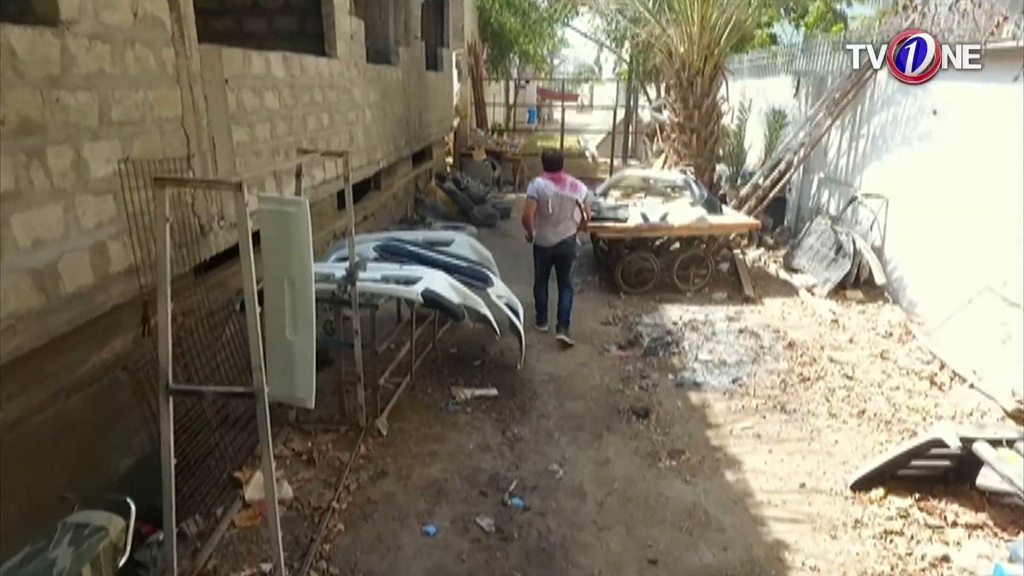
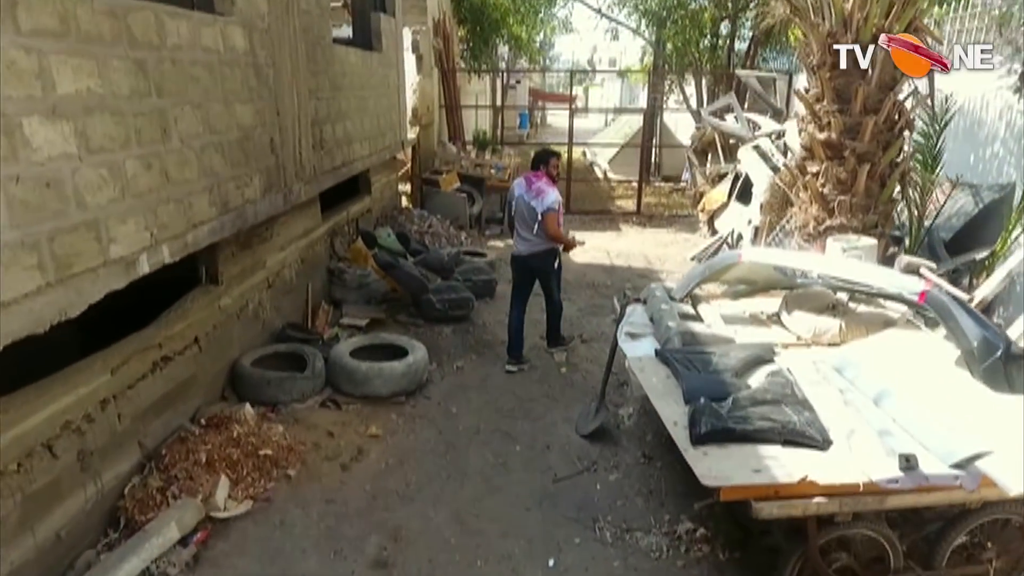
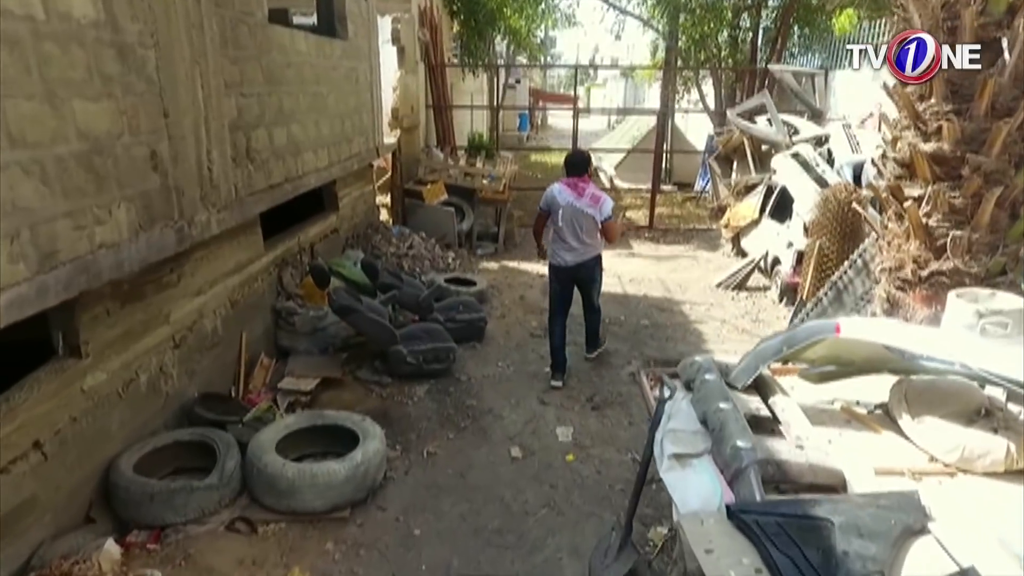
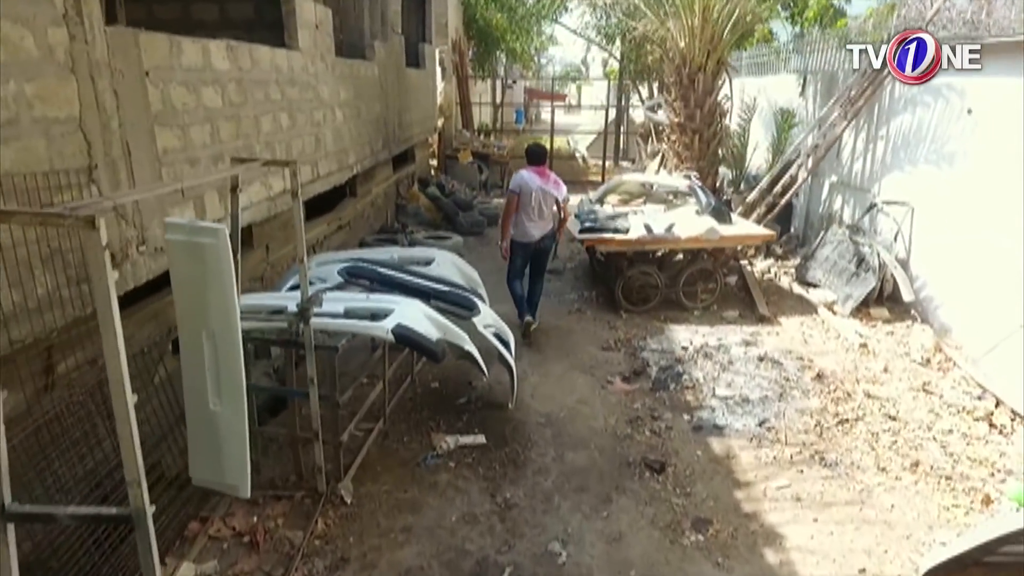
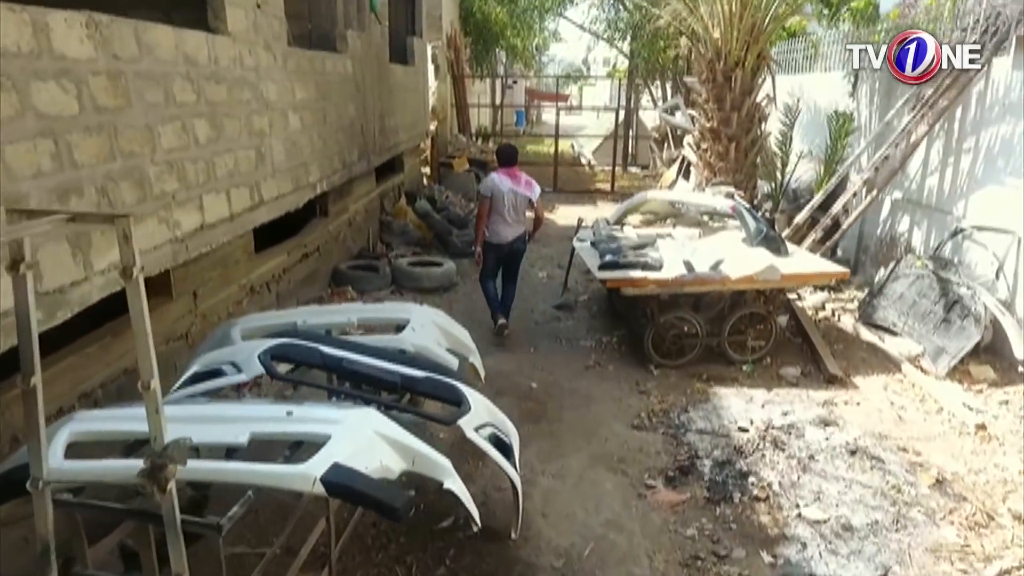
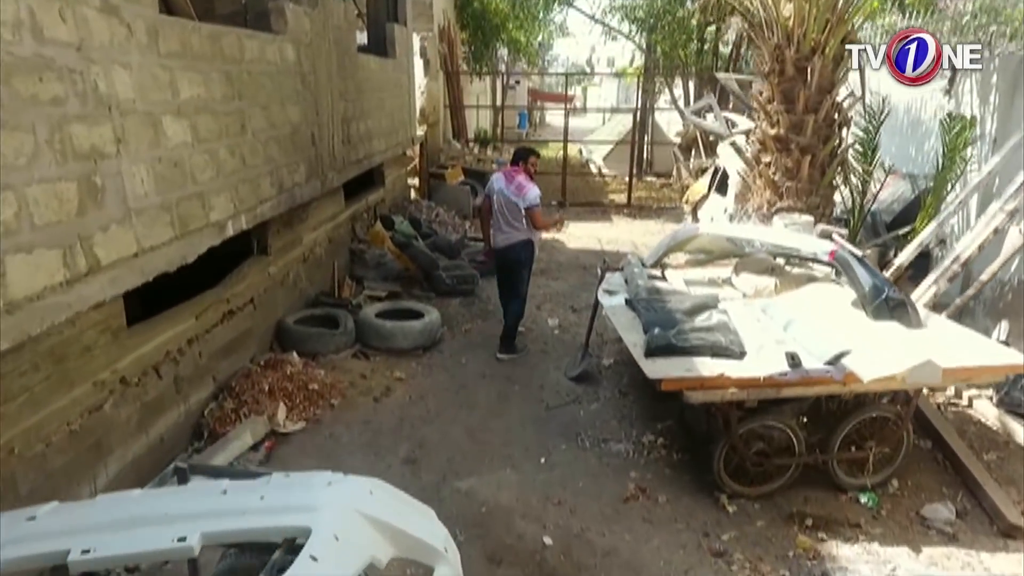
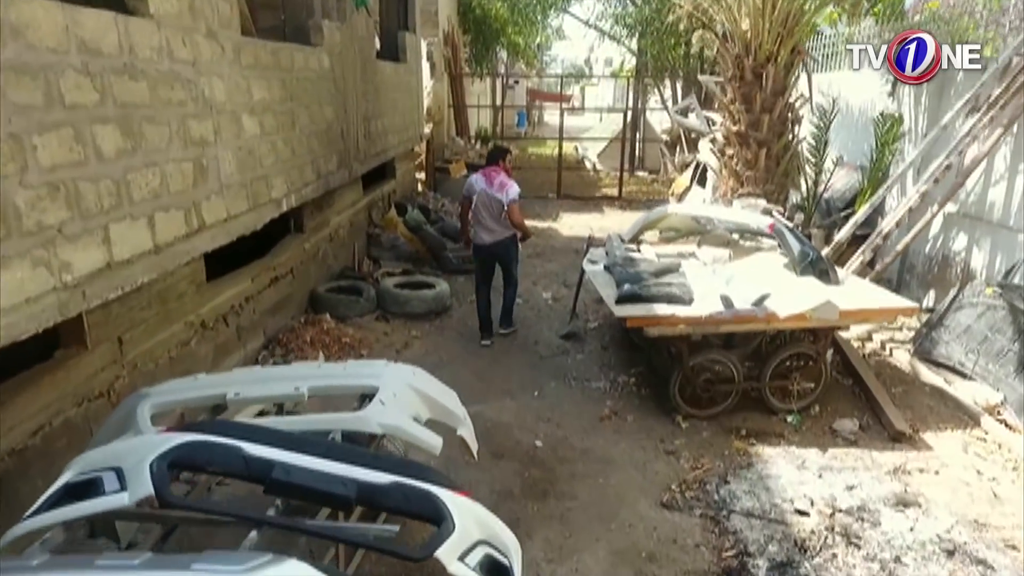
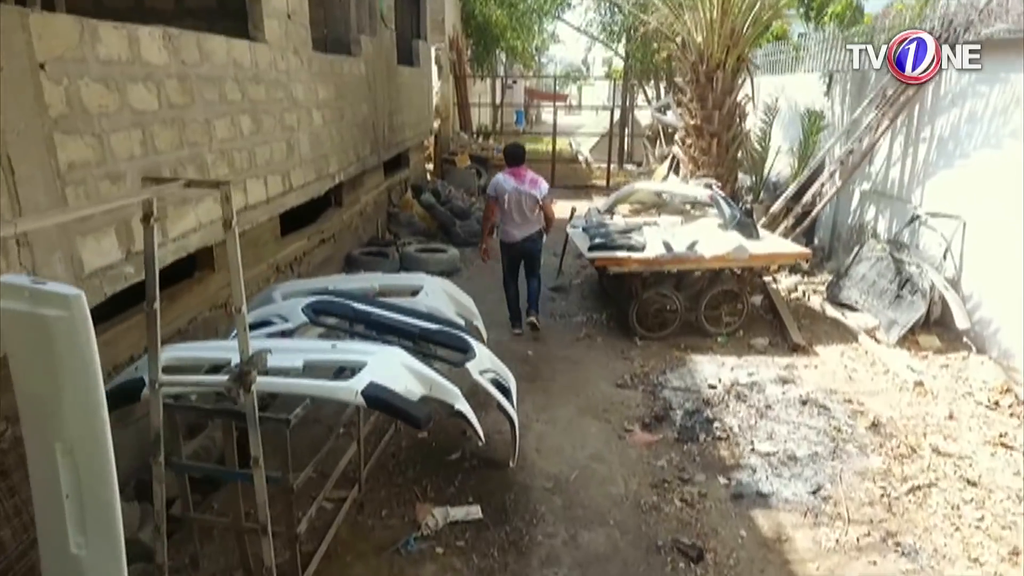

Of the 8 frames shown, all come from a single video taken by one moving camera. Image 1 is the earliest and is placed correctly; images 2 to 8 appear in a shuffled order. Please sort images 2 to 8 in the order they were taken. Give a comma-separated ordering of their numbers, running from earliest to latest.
4, 8, 5, 7, 6, 2, 3
